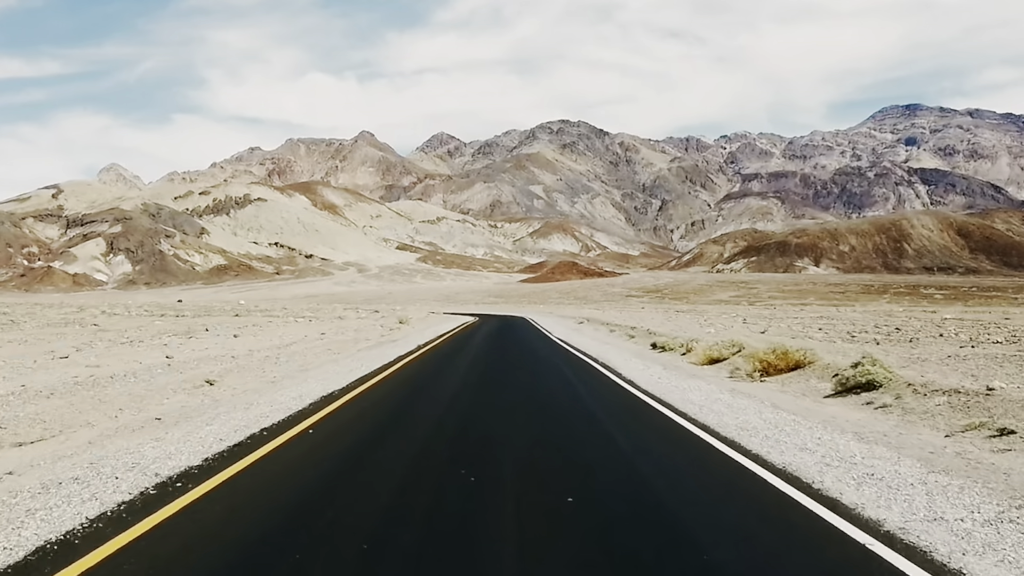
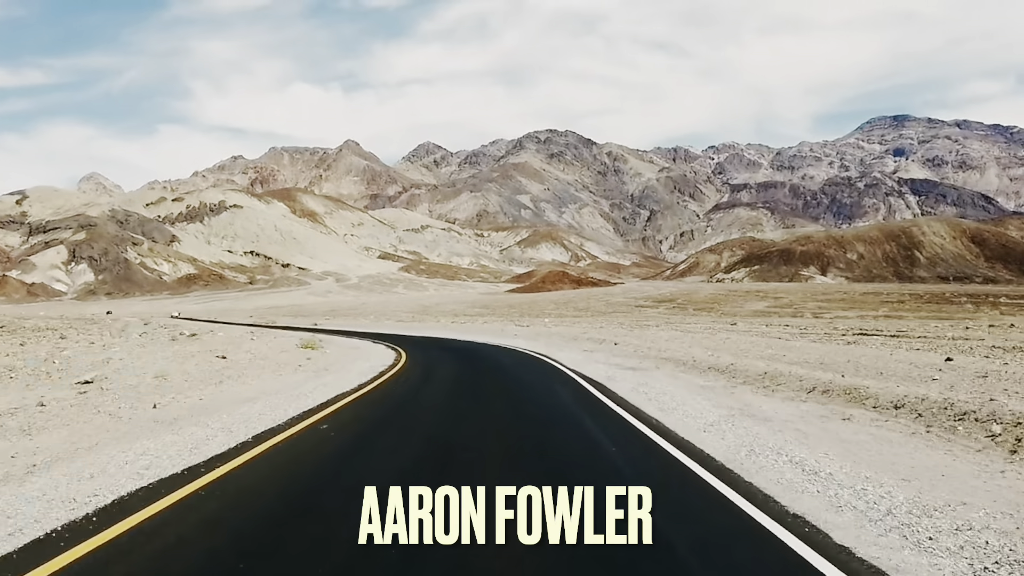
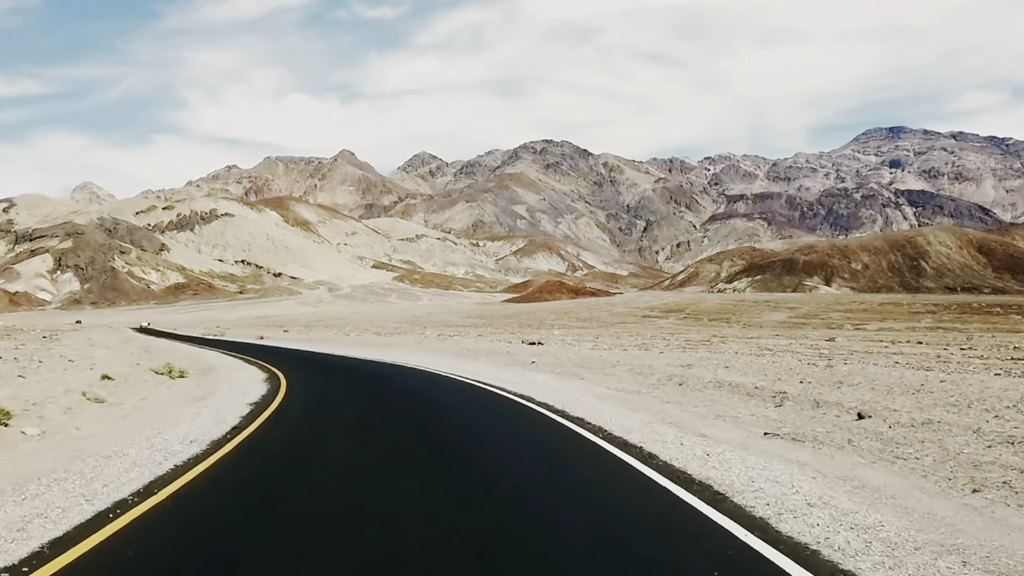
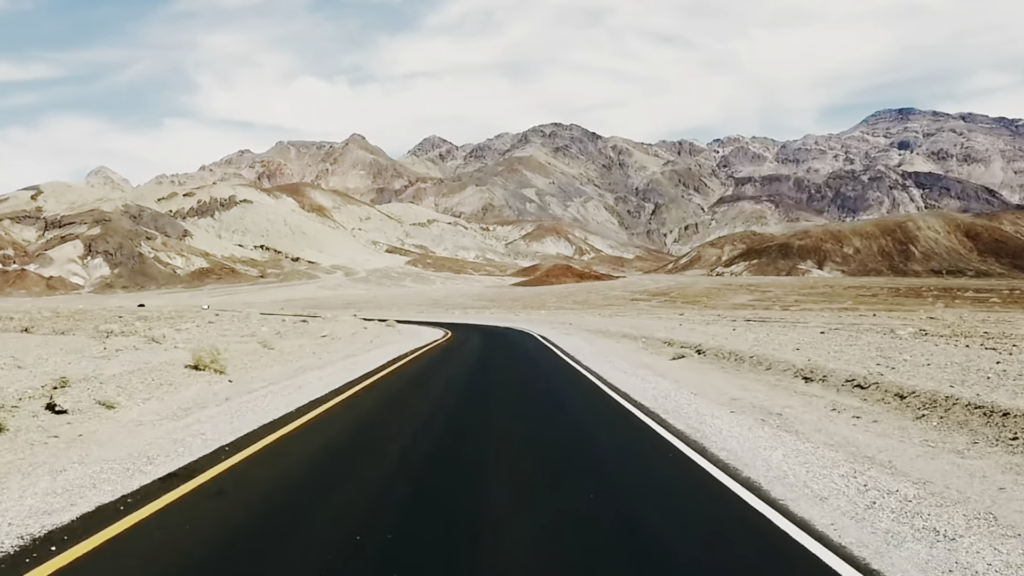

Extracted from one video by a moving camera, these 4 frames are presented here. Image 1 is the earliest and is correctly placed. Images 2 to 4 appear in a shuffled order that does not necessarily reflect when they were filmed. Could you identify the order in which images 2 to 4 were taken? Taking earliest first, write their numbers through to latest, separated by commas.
4, 2, 3
